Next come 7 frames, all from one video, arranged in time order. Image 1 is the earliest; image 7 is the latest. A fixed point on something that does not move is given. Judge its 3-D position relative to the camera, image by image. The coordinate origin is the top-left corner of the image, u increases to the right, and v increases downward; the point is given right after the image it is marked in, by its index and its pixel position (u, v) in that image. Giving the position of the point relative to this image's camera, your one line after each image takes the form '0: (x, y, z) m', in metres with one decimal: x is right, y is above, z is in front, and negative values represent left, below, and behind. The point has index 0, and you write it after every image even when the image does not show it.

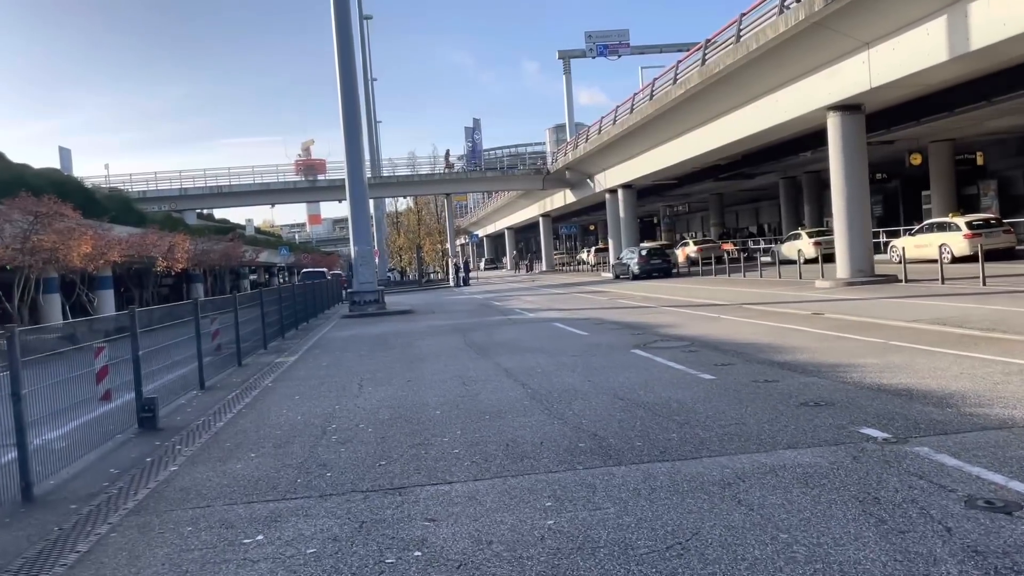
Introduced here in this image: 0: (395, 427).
0: (-1.2, -1.4, +8.4) m
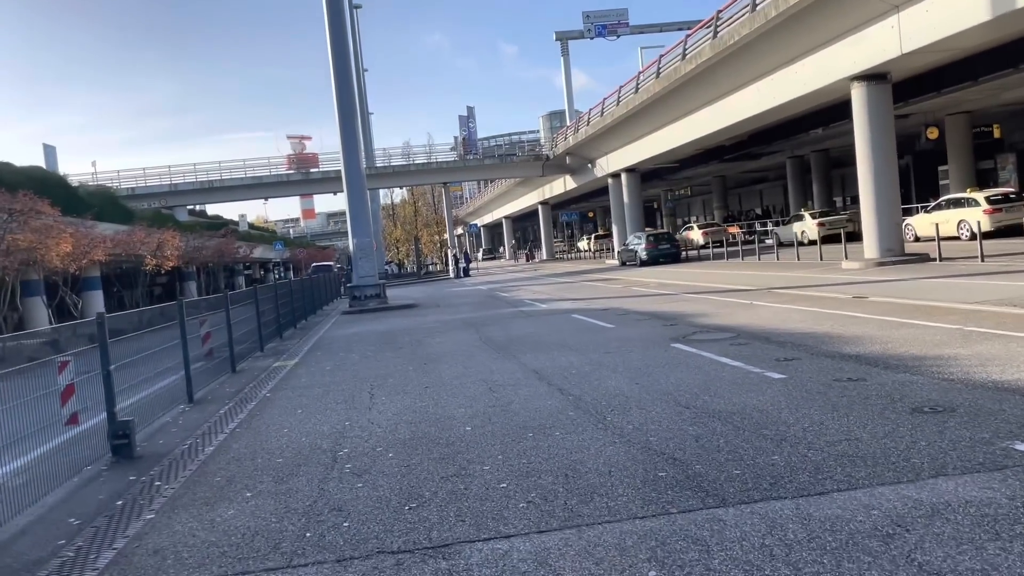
0: (-0.8, -1.4, +6.9) m
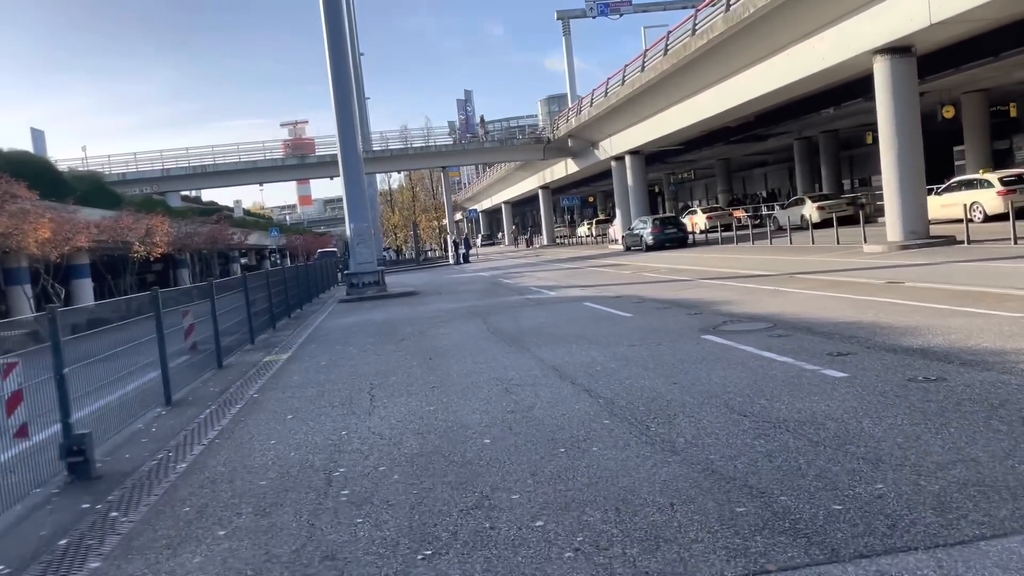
0: (-0.5, -1.3, +5.7) m
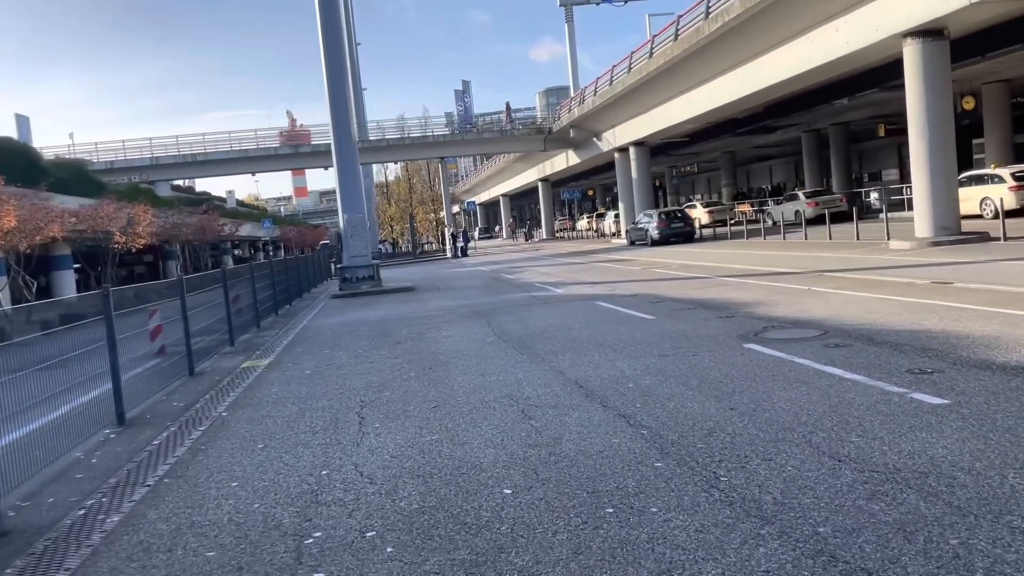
0: (-0.4, -1.3, +4.2) m
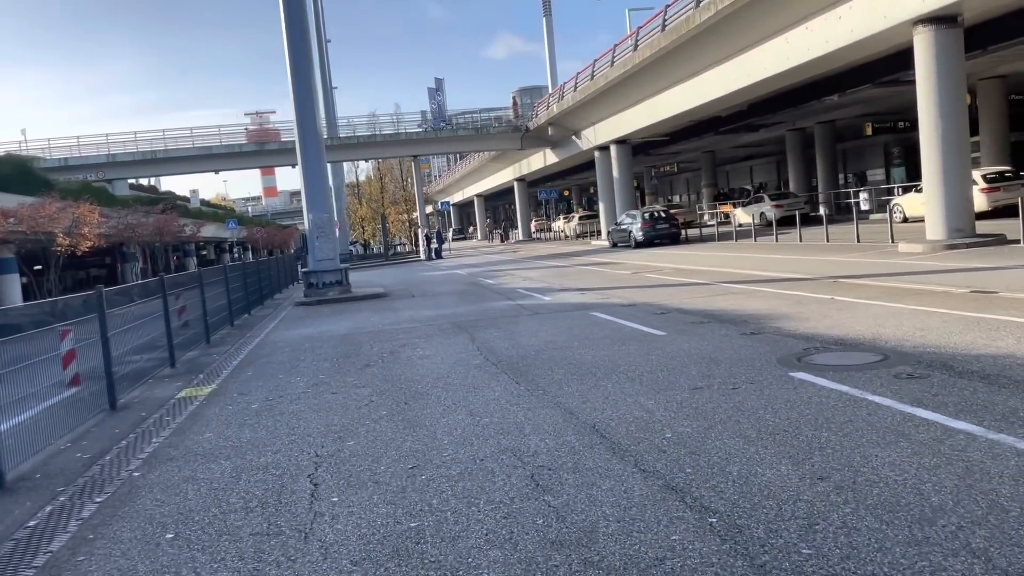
0: (-0.2, -1.5, +2.4) m
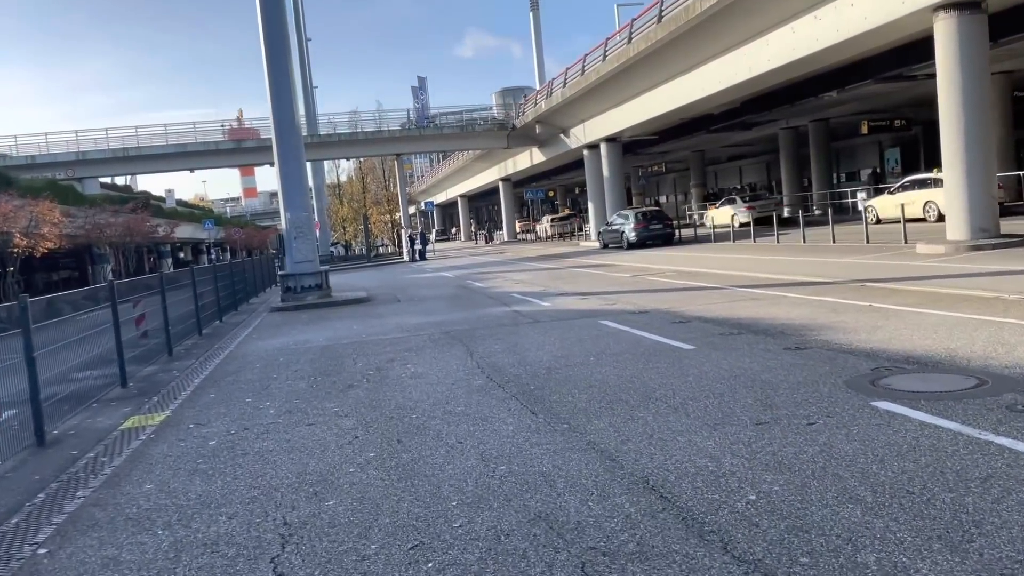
0: (0.0, -1.5, +0.8) m
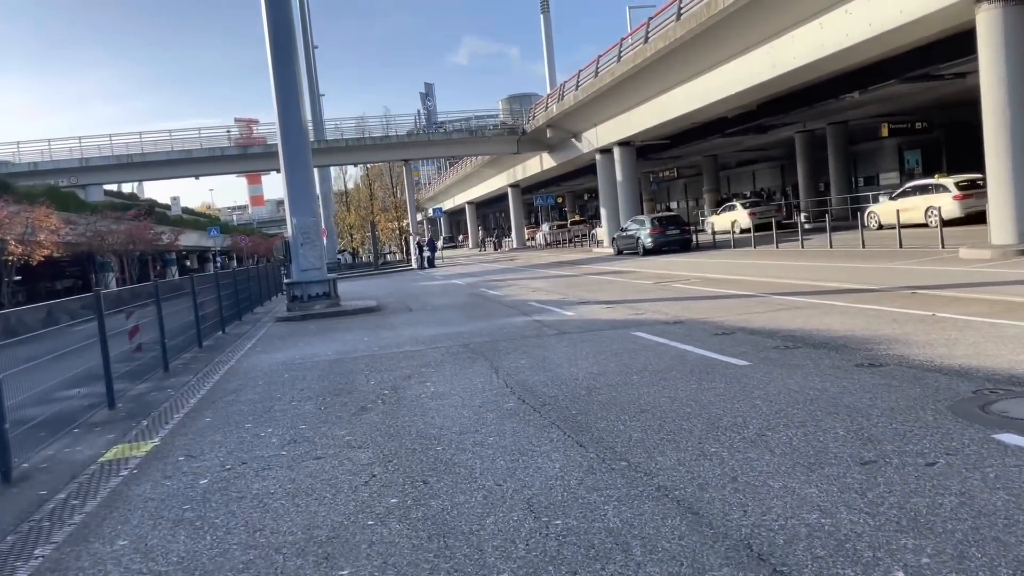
0: (+0.3, -1.6, -0.2) m
